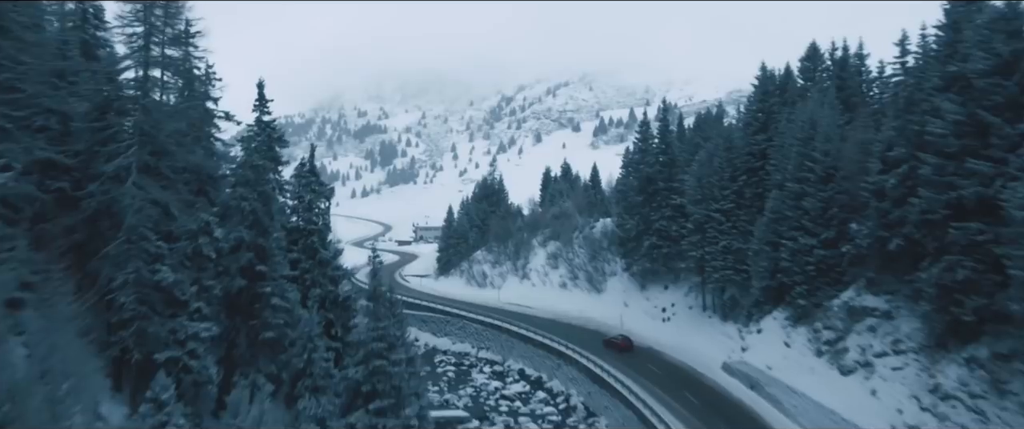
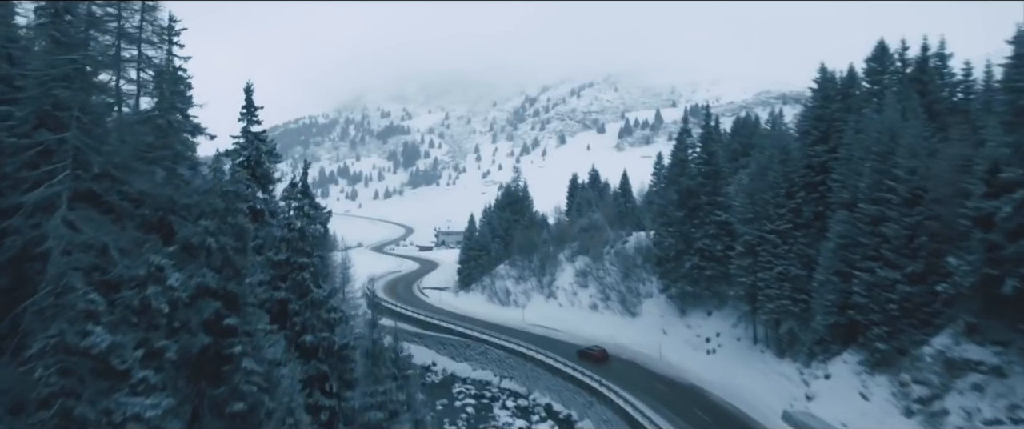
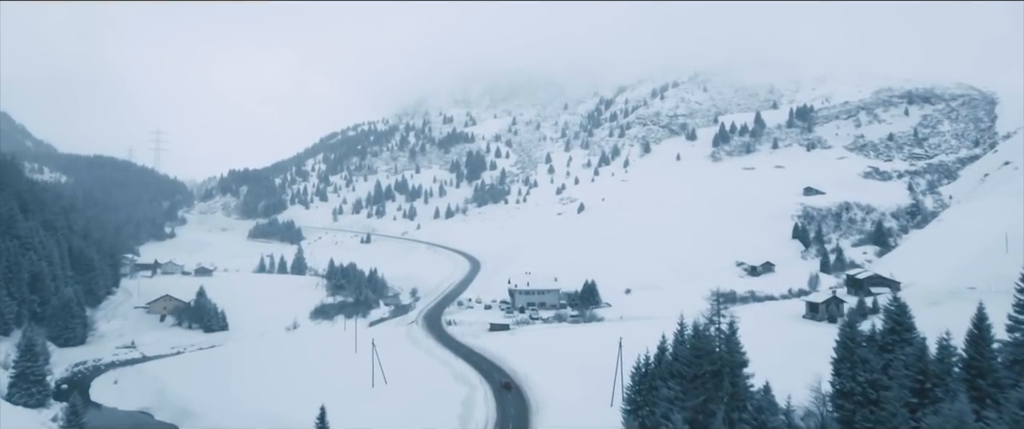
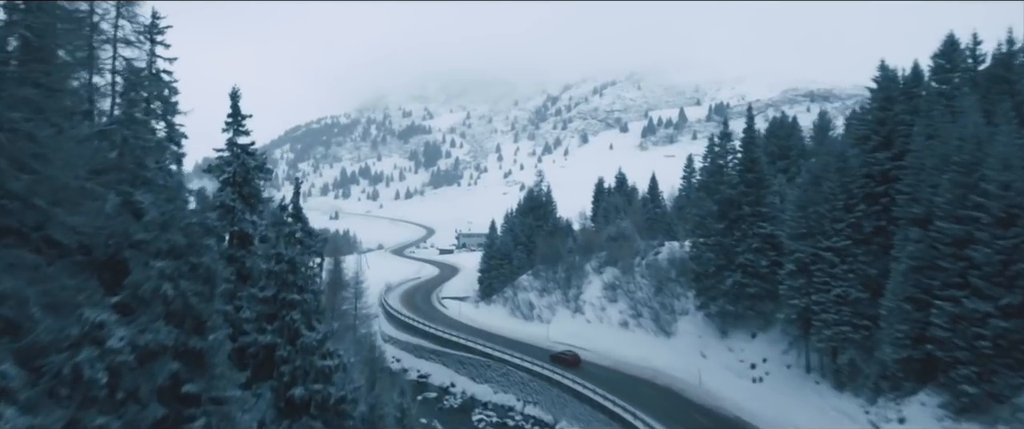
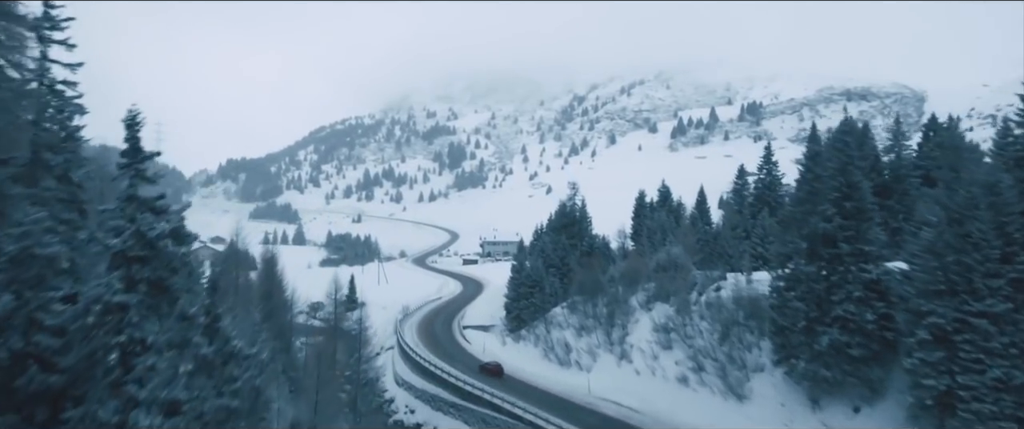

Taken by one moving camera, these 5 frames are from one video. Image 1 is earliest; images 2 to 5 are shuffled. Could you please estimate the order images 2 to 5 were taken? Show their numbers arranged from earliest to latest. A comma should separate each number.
2, 4, 5, 3
